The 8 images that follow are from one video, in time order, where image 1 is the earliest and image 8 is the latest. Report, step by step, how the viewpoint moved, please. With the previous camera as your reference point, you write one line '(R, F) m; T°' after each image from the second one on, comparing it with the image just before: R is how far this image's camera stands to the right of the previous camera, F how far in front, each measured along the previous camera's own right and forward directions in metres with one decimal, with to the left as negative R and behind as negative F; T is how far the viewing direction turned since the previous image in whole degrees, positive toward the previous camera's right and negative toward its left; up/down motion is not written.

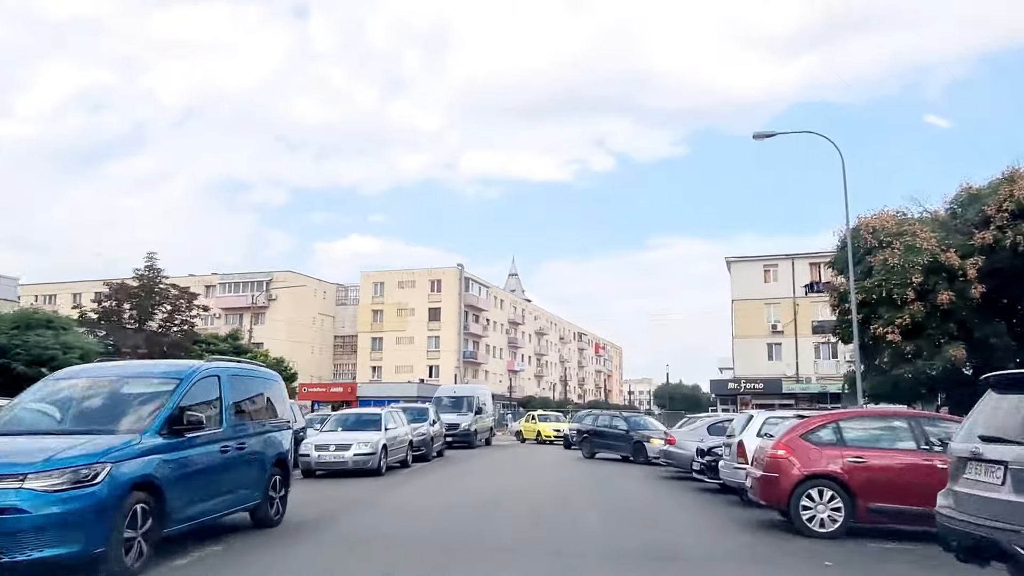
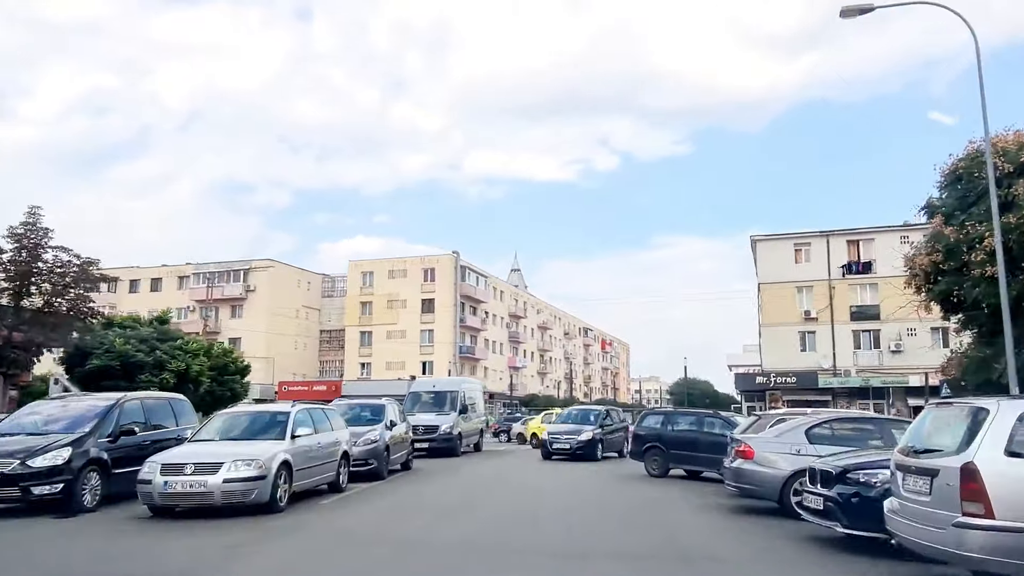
(+0.3, +6.3) m; 0°
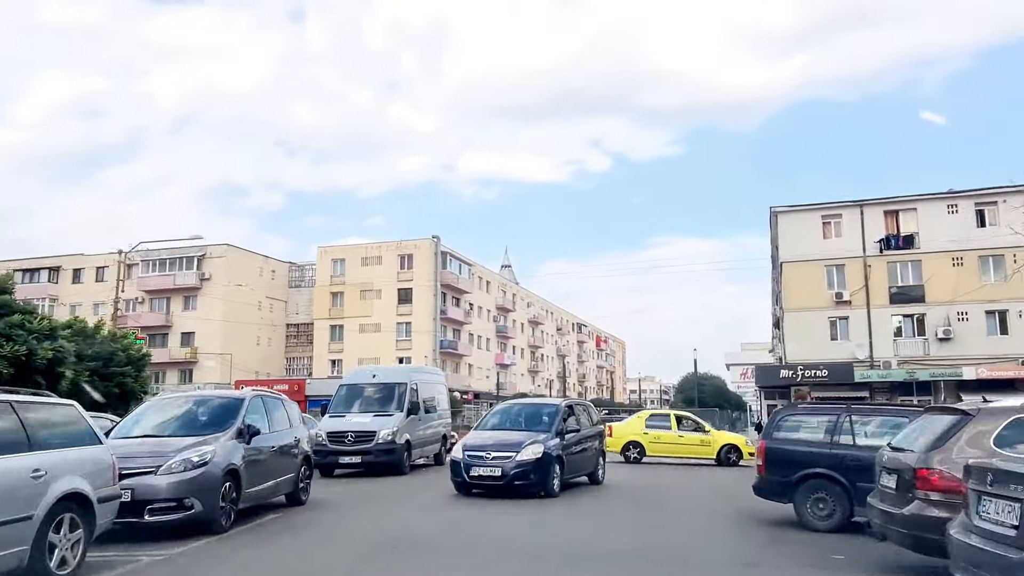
(+0.5, +6.9) m; 0°
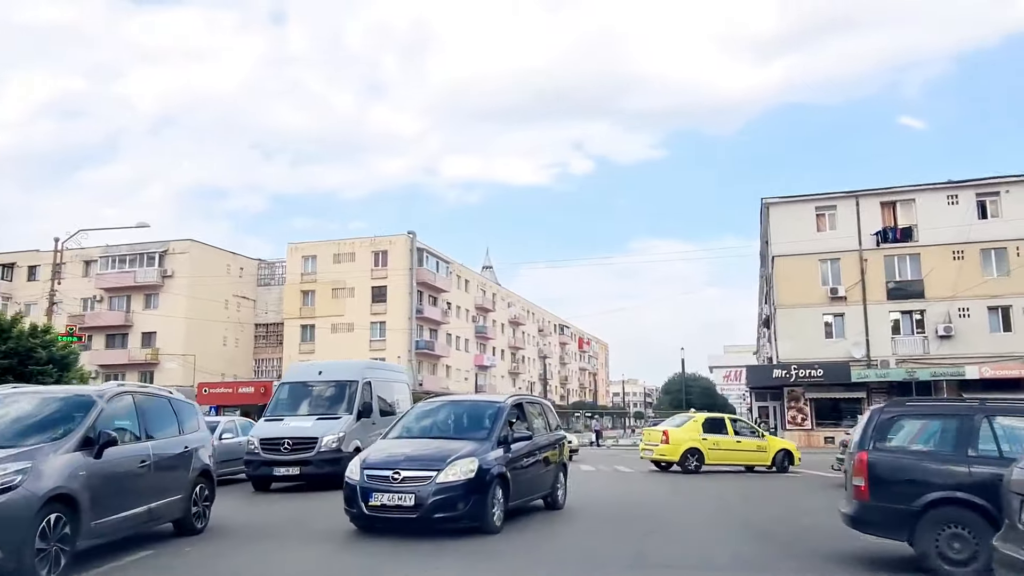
(+0.3, +2.5) m; +1°
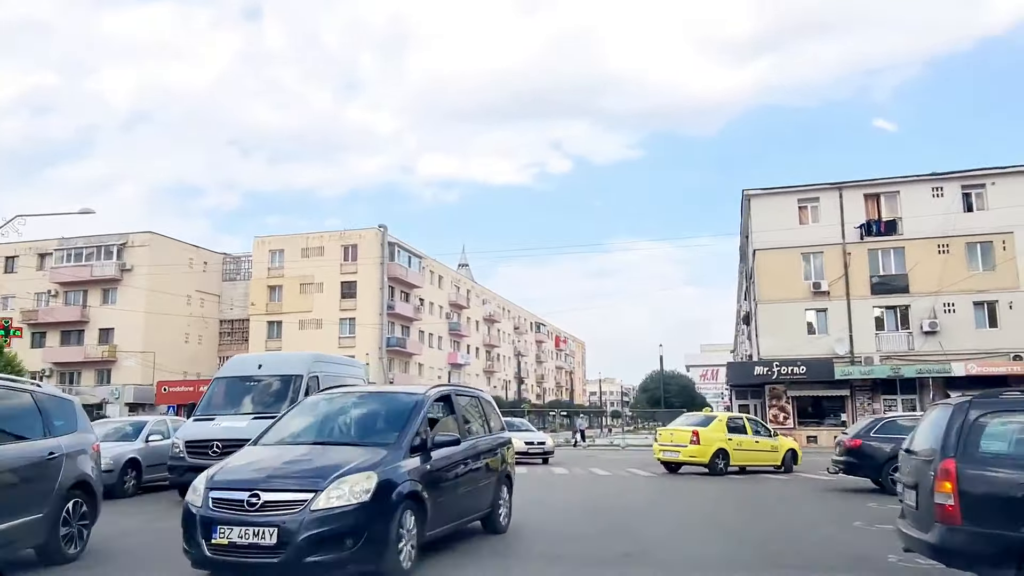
(+0.2, +1.6) m; +2°
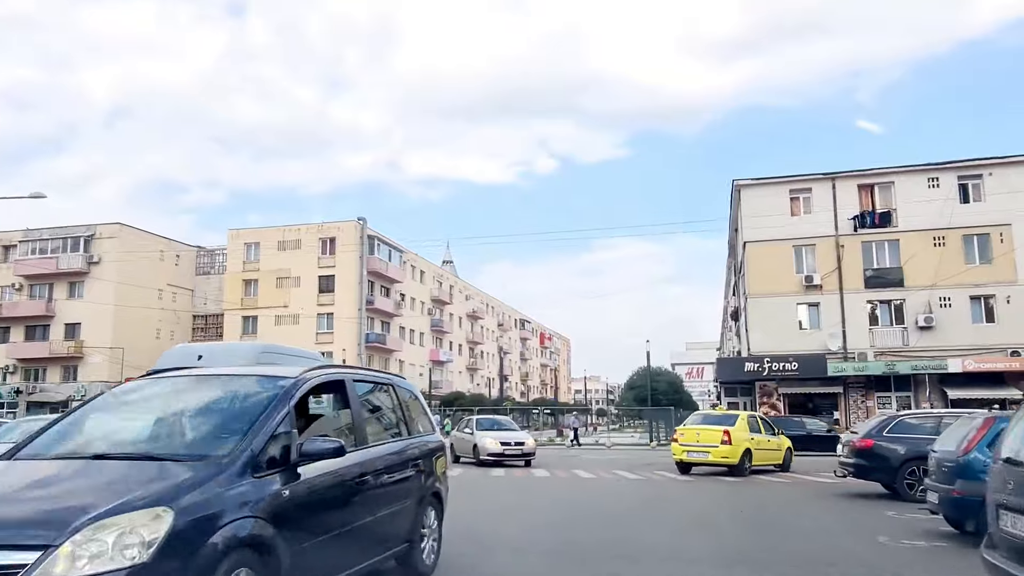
(+0.2, +1.5) m; +1°
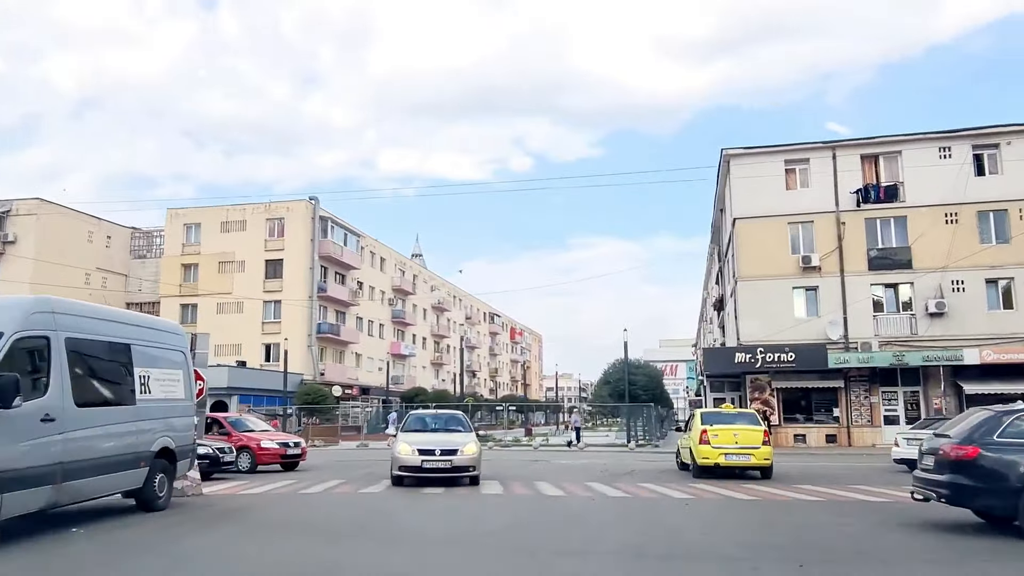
(+0.5, +4.4) m; +2°
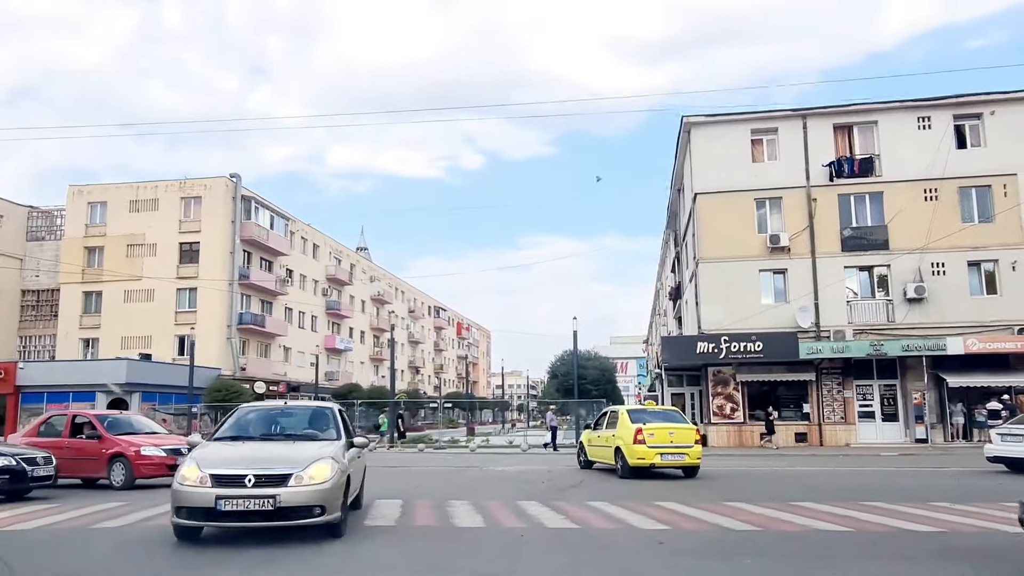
(+0.6, +3.8) m; +3°
